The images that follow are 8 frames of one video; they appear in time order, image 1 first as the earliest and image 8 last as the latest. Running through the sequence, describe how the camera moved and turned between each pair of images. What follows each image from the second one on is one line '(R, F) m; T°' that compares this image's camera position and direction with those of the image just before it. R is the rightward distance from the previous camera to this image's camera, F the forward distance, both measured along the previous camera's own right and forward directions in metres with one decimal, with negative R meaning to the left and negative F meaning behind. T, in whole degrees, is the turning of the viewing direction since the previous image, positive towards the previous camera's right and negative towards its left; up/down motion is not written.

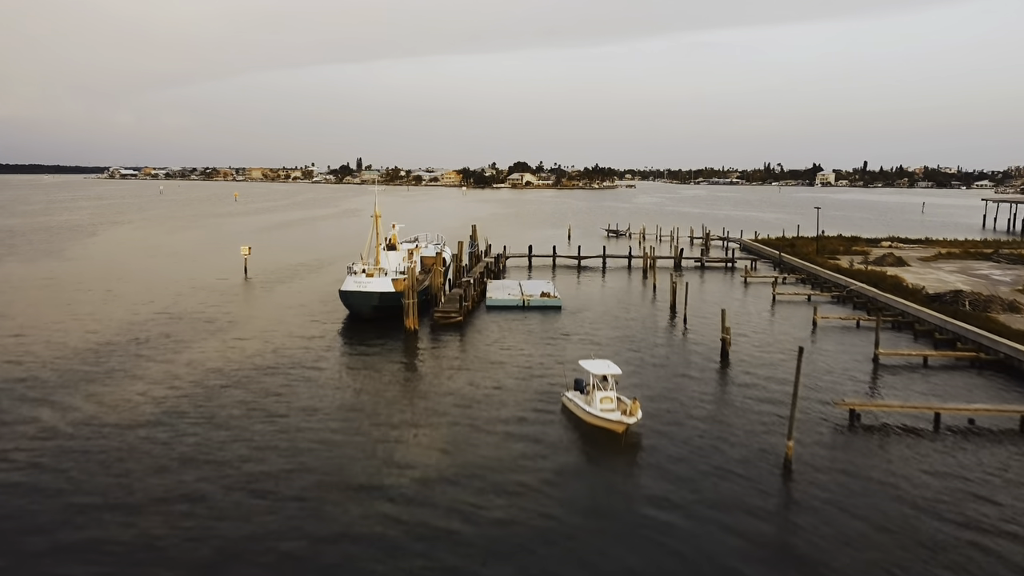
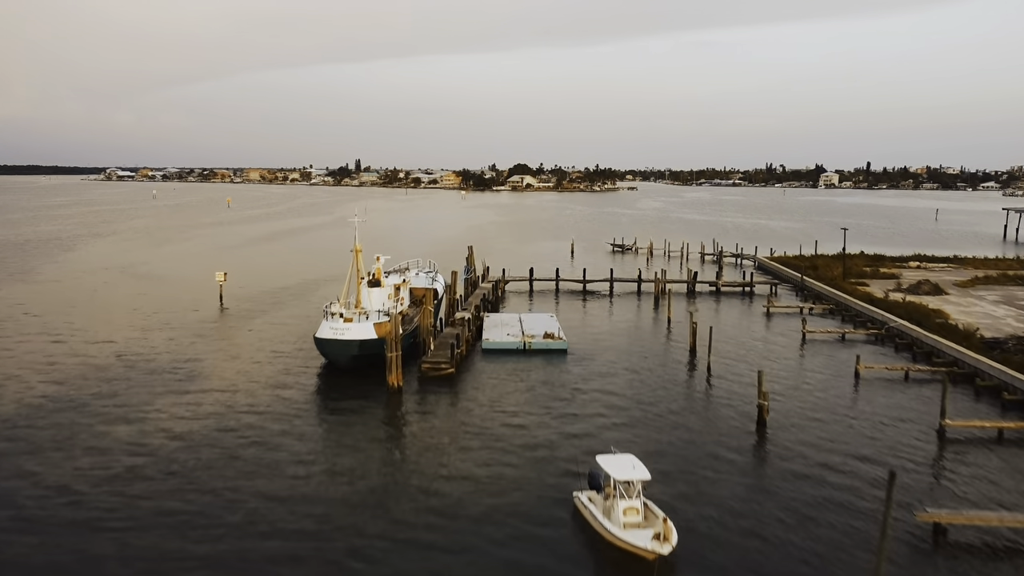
(0.0, +3.4) m; 0°
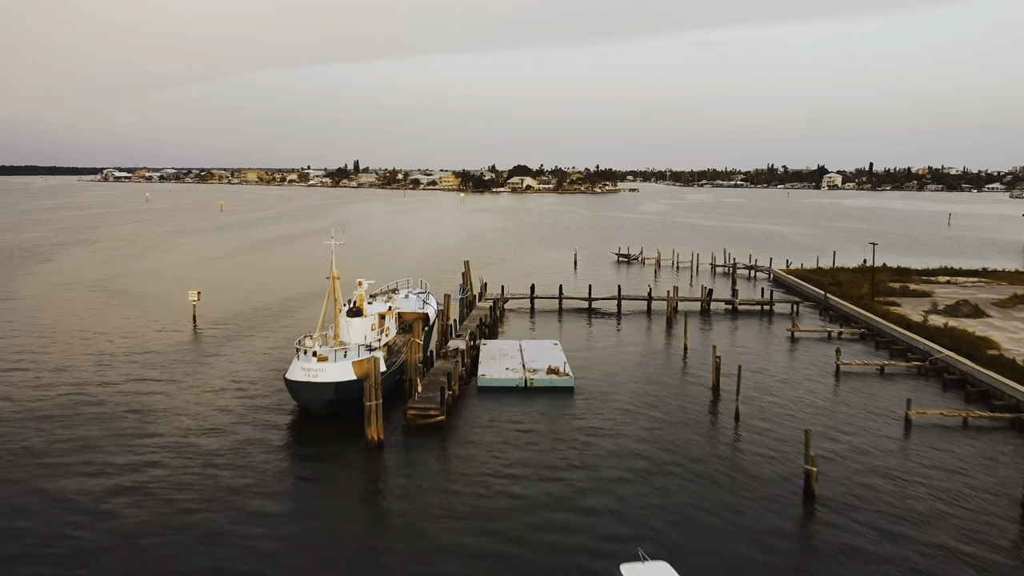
(0.0, +3.1) m; 0°
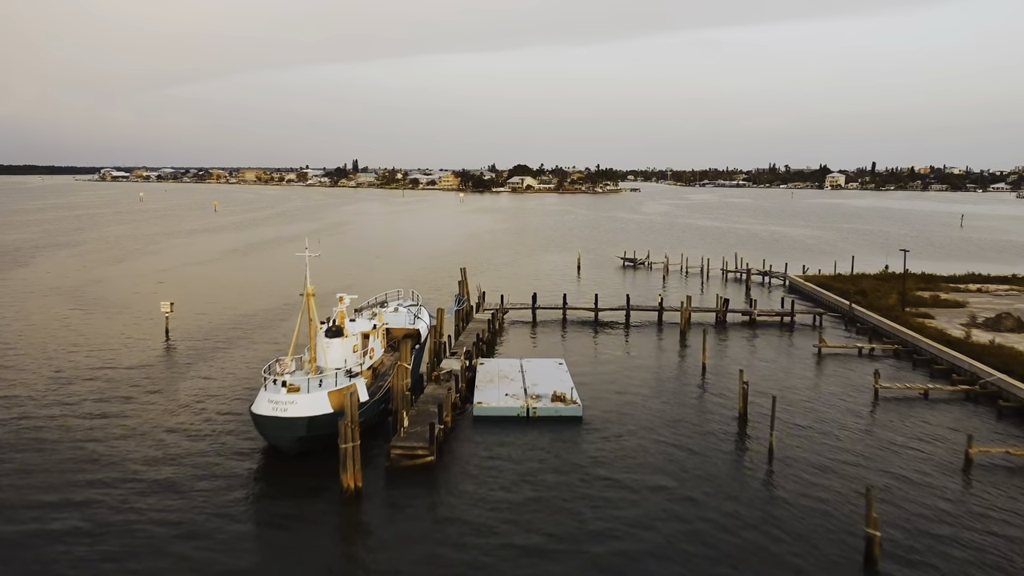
(0.0, +2.8) m; 0°
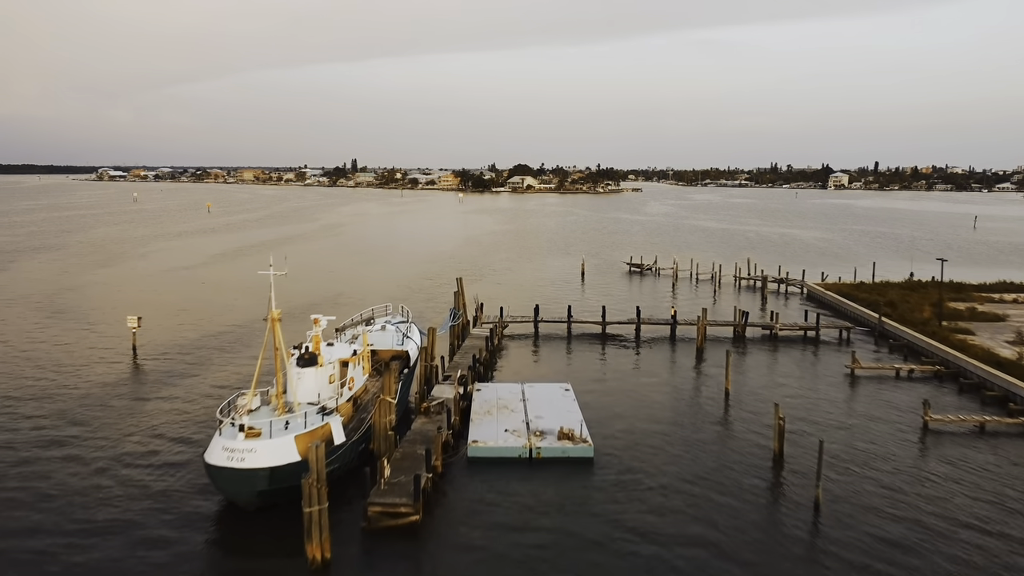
(0.0, +2.8) m; 0°
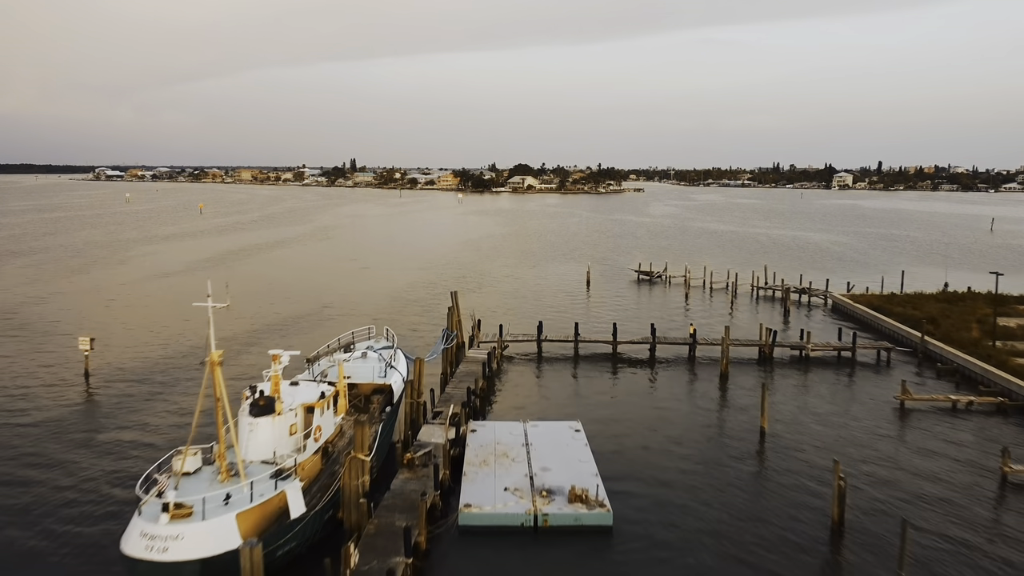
(0.0, +3.3) m; 0°
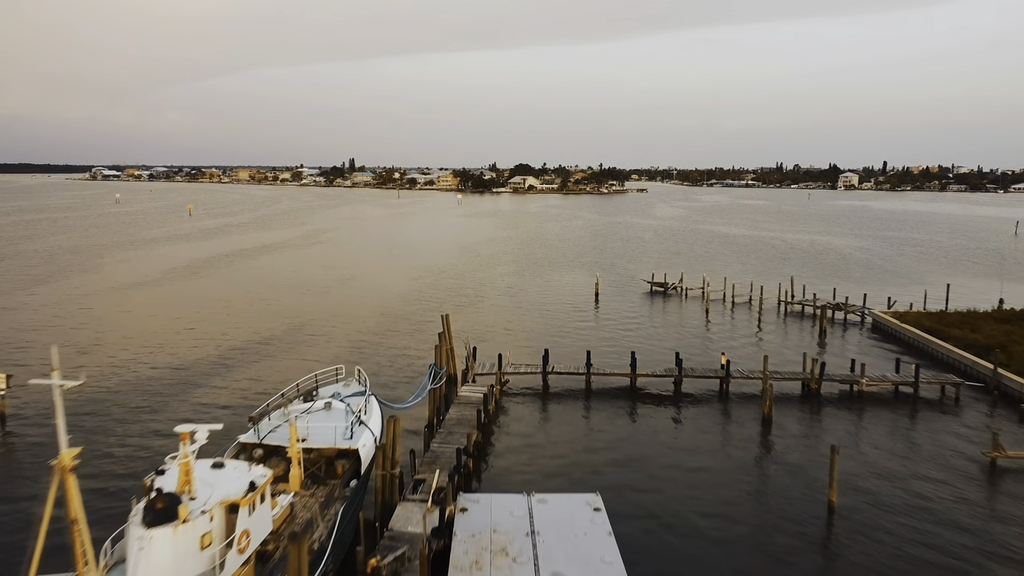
(0.0, +4.3) m; 0°
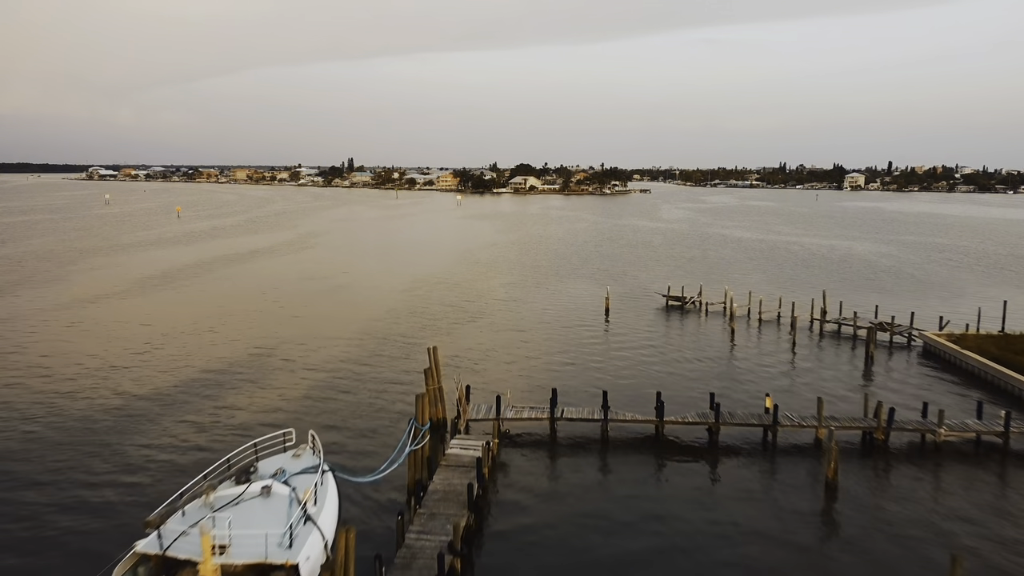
(0.0, +4.4) m; 0°
